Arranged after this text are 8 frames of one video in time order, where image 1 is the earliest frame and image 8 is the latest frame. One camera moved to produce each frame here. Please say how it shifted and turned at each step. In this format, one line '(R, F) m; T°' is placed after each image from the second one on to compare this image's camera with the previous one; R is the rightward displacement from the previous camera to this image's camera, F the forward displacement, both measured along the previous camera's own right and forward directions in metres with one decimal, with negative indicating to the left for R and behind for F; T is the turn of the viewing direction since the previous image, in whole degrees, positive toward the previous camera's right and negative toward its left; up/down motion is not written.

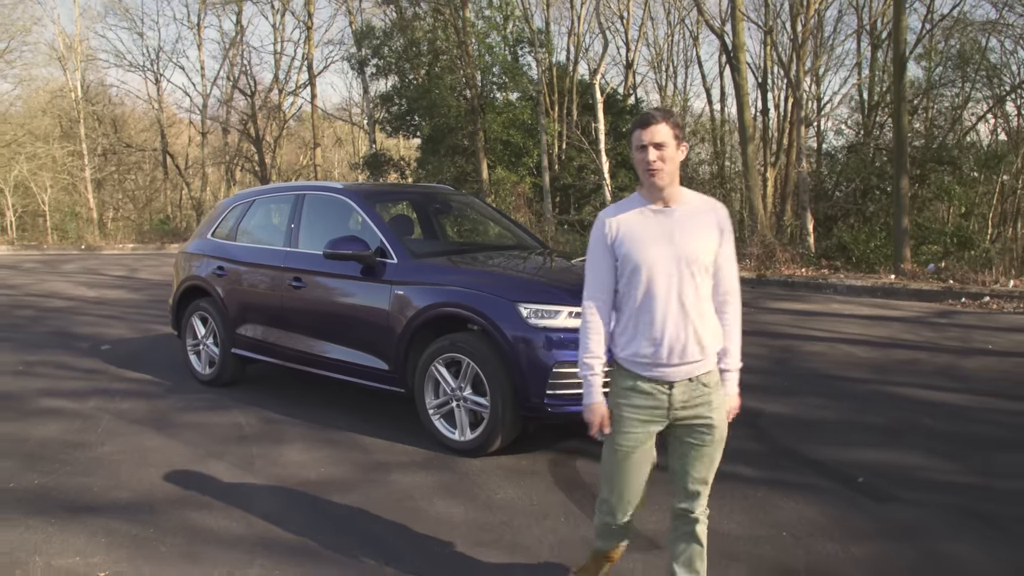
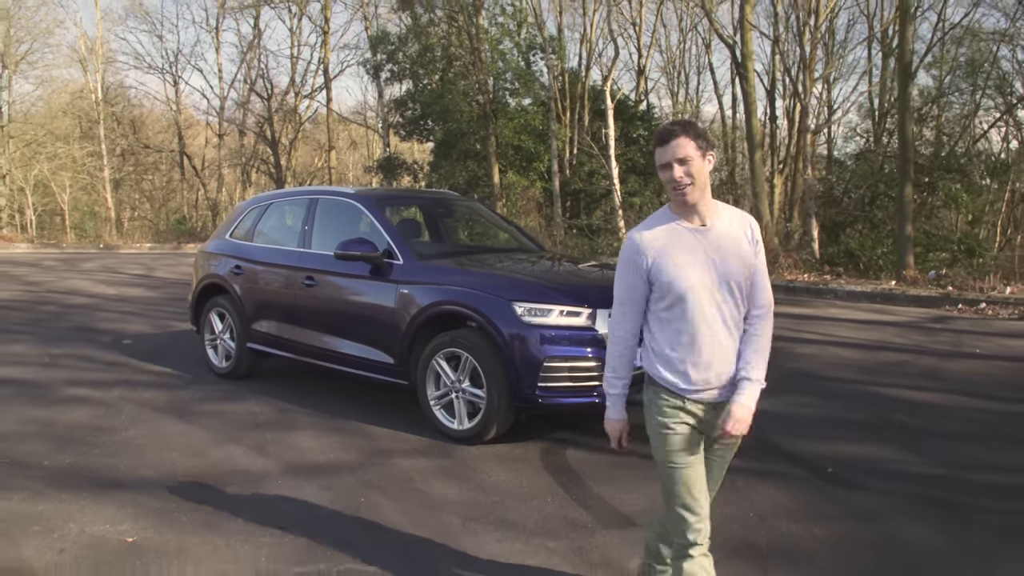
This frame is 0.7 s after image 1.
(+0.1, -0.3) m; -1°
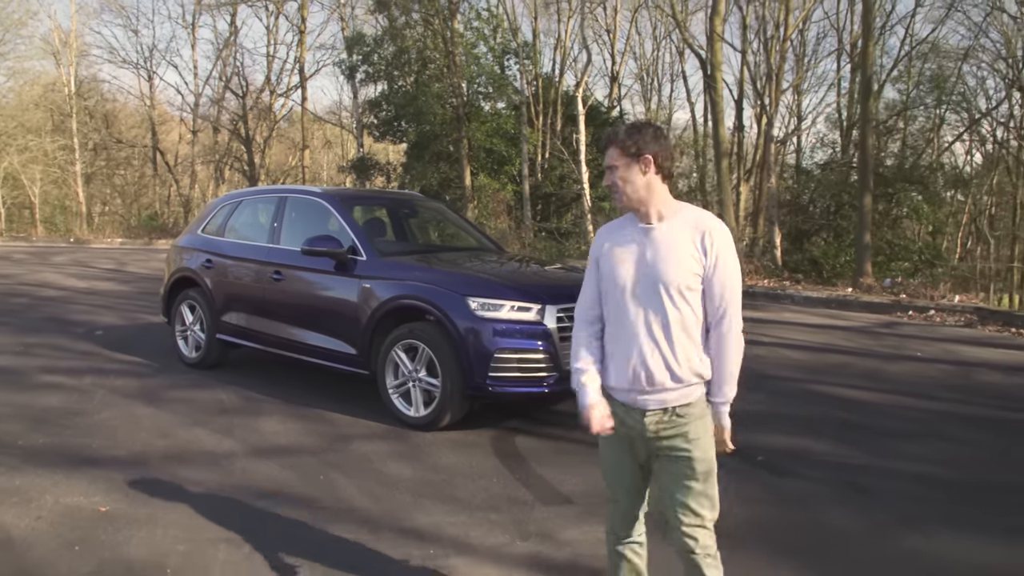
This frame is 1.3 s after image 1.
(+0.1, -0.4) m; +2°
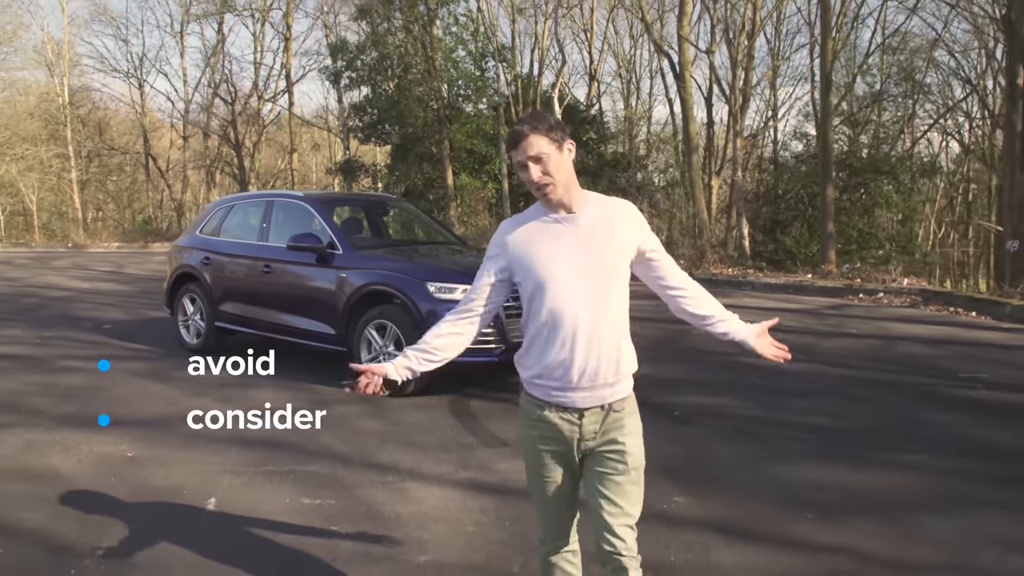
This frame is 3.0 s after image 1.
(+0.3, -1.0) m; 0°
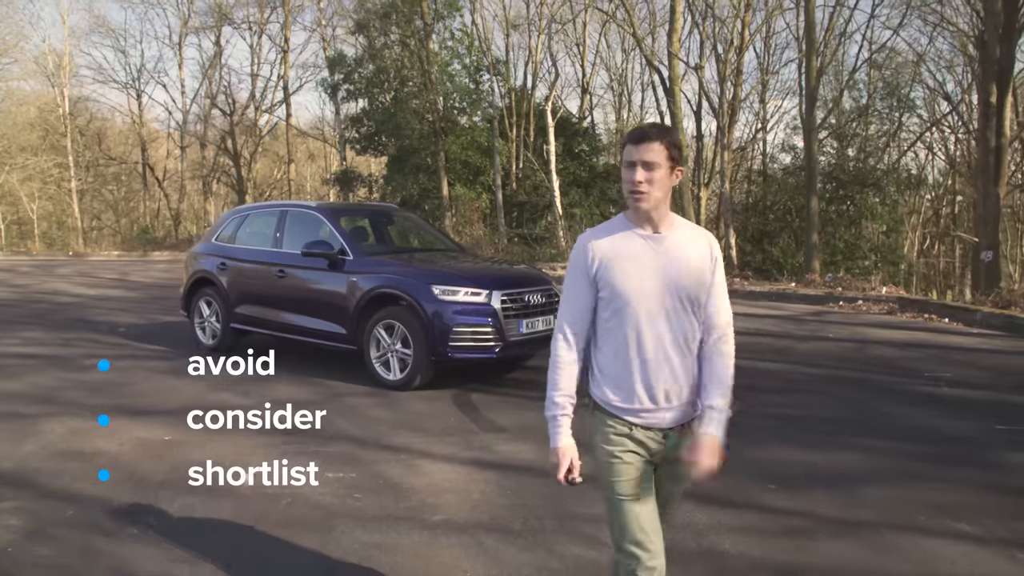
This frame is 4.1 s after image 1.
(-0.1, -0.6) m; +1°
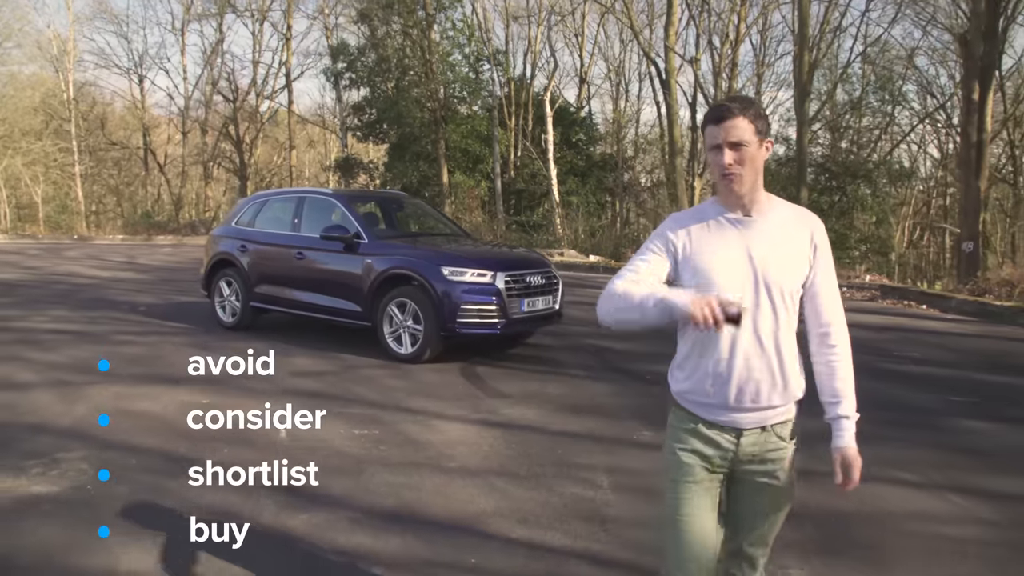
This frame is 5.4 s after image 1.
(-0.1, -0.6) m; 0°
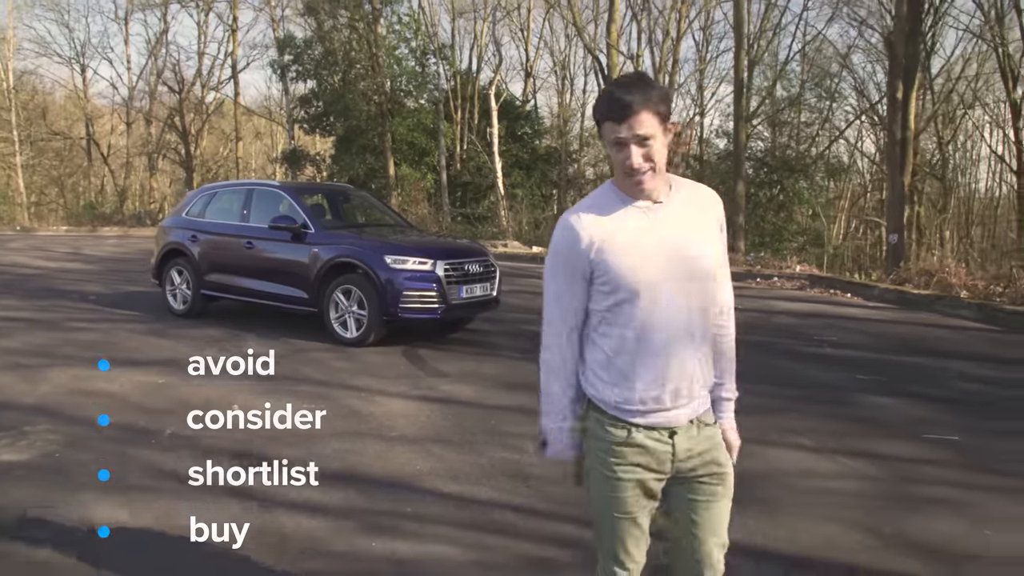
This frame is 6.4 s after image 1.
(+0.1, -0.5) m; +3°
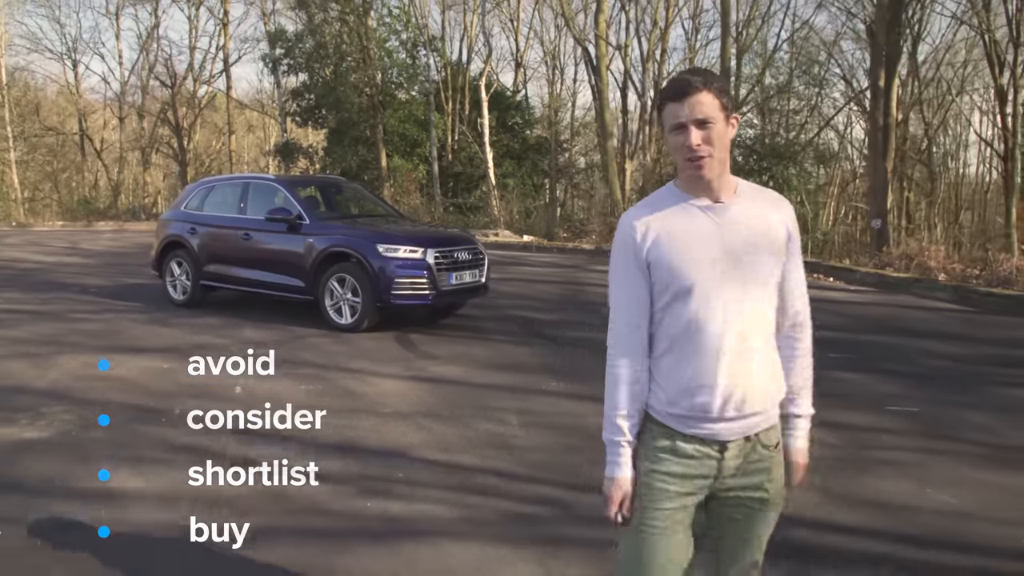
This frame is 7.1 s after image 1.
(+0.1, -0.4) m; 0°
